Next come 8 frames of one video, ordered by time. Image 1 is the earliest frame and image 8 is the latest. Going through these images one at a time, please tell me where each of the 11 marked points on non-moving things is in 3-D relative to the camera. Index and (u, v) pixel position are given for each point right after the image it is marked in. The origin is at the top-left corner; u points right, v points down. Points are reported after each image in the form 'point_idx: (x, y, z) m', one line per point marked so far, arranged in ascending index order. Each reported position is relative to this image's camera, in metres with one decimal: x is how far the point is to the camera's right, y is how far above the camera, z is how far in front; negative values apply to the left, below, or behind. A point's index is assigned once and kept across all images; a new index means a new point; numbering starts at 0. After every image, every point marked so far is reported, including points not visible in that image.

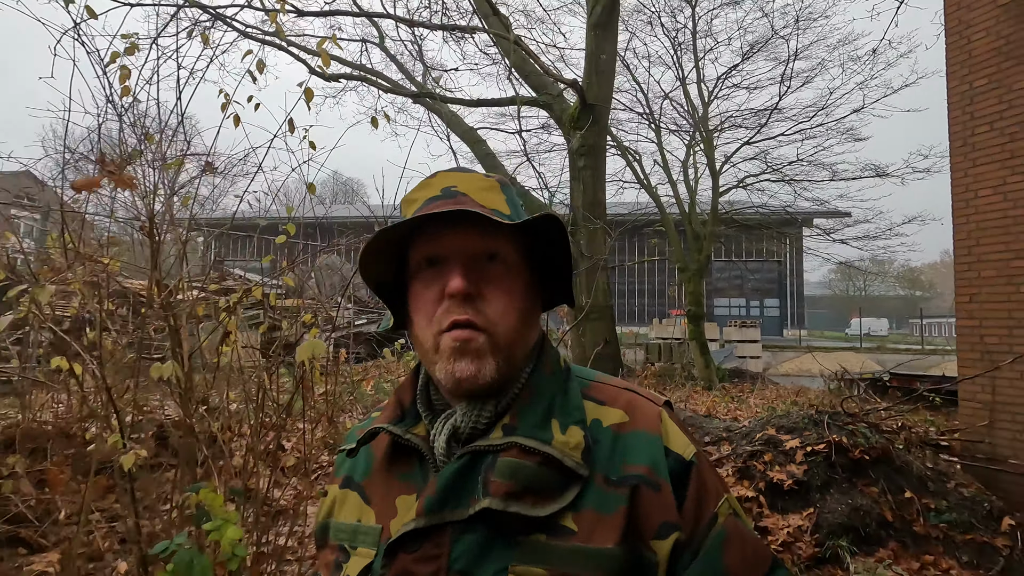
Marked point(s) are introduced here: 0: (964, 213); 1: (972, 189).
0: (+4.2, +0.7, +5.0) m
1: (+4.3, +0.9, +5.0) m
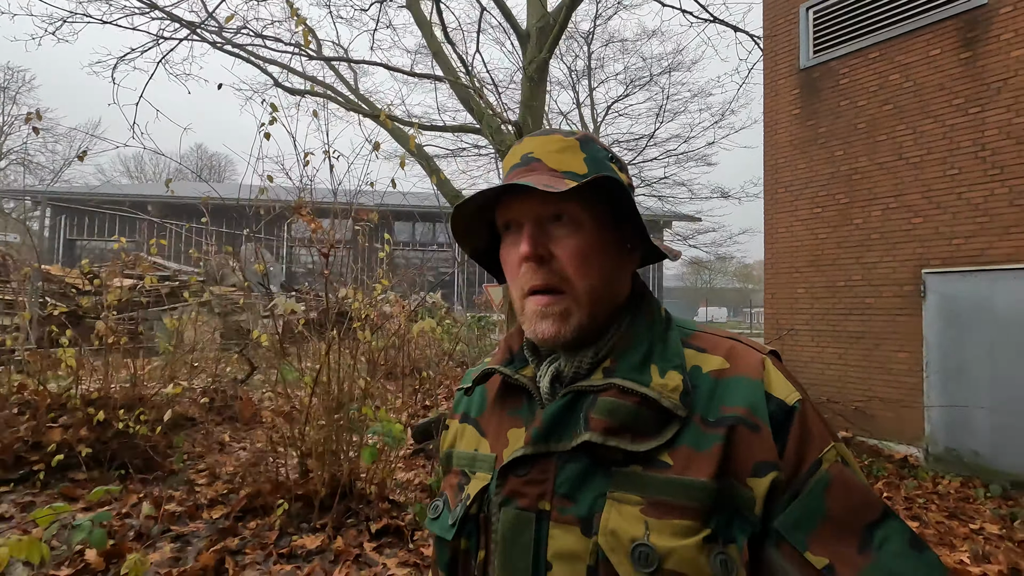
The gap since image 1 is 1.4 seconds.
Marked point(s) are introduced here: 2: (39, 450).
0: (+3.8, +0.7, +7.9) m
1: (+3.8, +0.9, +7.8) m
2: (-3.9, -1.3, +4.5) m
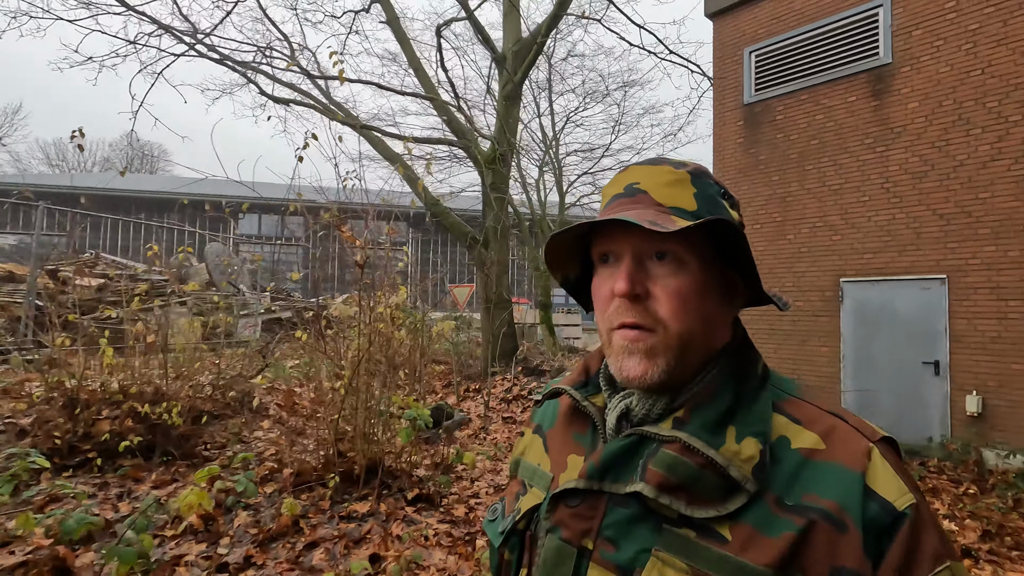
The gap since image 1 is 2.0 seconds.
0: (+3.5, +0.6, +9.0) m
1: (+3.5, +0.8, +9.0) m
2: (-3.8, -1.4, +4.9) m
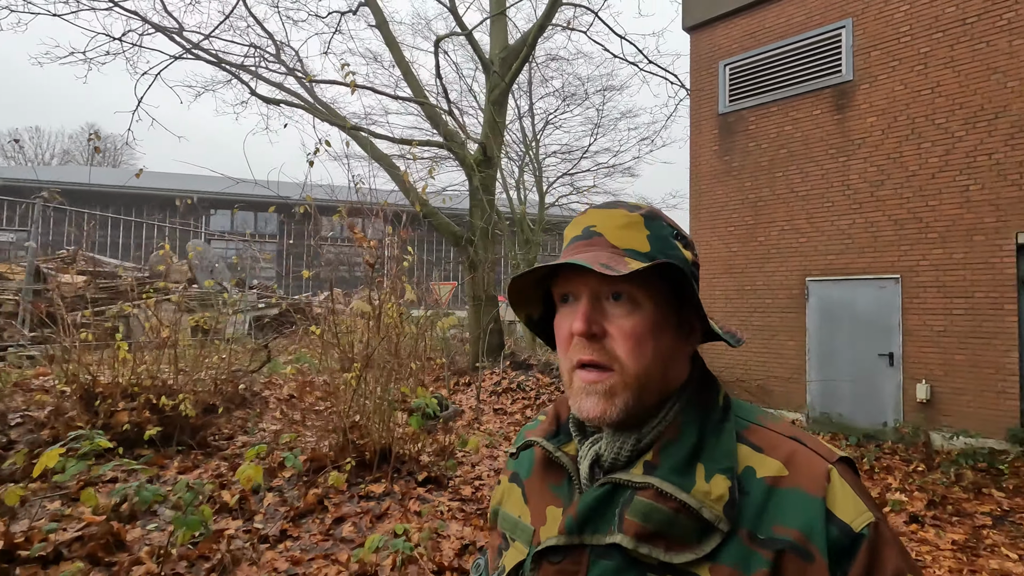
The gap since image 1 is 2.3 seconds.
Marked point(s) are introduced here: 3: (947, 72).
0: (+3.3, +0.7, +9.6) m
1: (+3.3, +0.9, +9.6) m
2: (-3.8, -1.3, +5.1) m
3: (+5.7, +2.8, +7.0) m
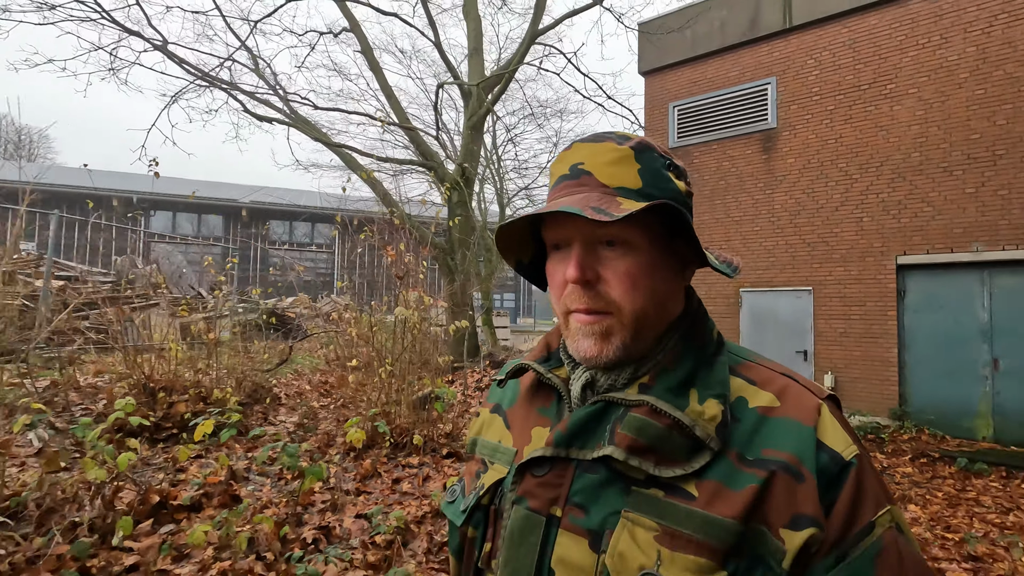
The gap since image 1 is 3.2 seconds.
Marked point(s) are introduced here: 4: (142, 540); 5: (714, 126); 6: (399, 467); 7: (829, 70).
0: (+2.8, +0.5, +11.1) m
1: (+2.9, +0.7, +11.1) m
2: (-3.8, -1.4, +5.9) m
3: (+5.5, +2.6, +8.8) m
4: (-2.3, -1.6, +3.3) m
5: (+3.8, +3.1, +10.2) m
6: (-1.1, -1.8, +5.2) m
7: (+5.3, +3.7, +9.0) m
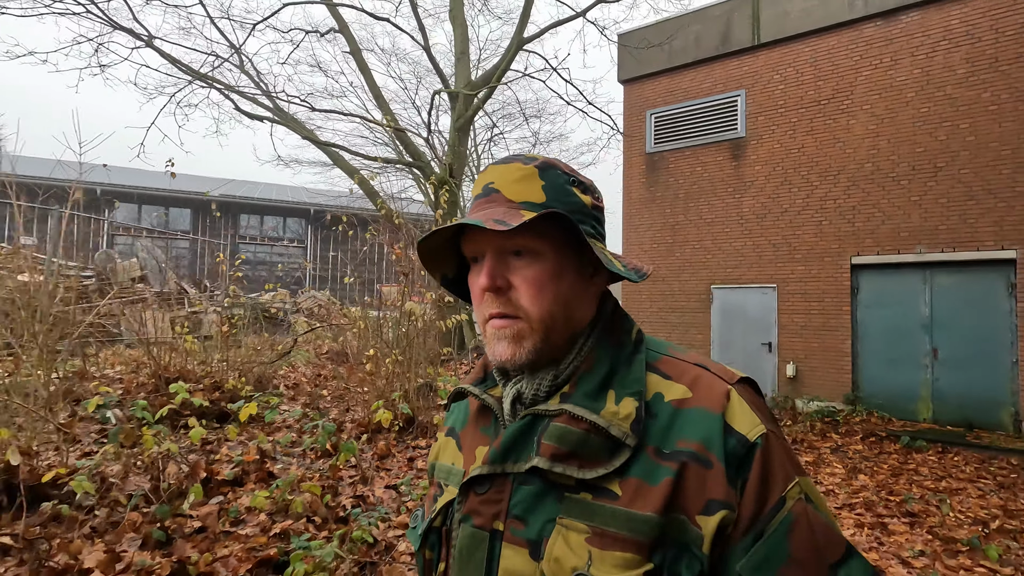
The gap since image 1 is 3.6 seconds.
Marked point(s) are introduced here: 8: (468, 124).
0: (+2.5, +0.6, +11.8) m
1: (+2.5, +0.8, +11.7) m
2: (-3.8, -1.4, +6.2) m
3: (+5.3, +2.7, +9.6) m
4: (-2.2, -1.5, +3.7) m
5: (+3.6, +3.1, +10.9) m
6: (-1.1, -1.7, +5.7) m
7: (+5.1, +3.7, +9.8) m
8: (-1.0, +3.7, +12.0) m
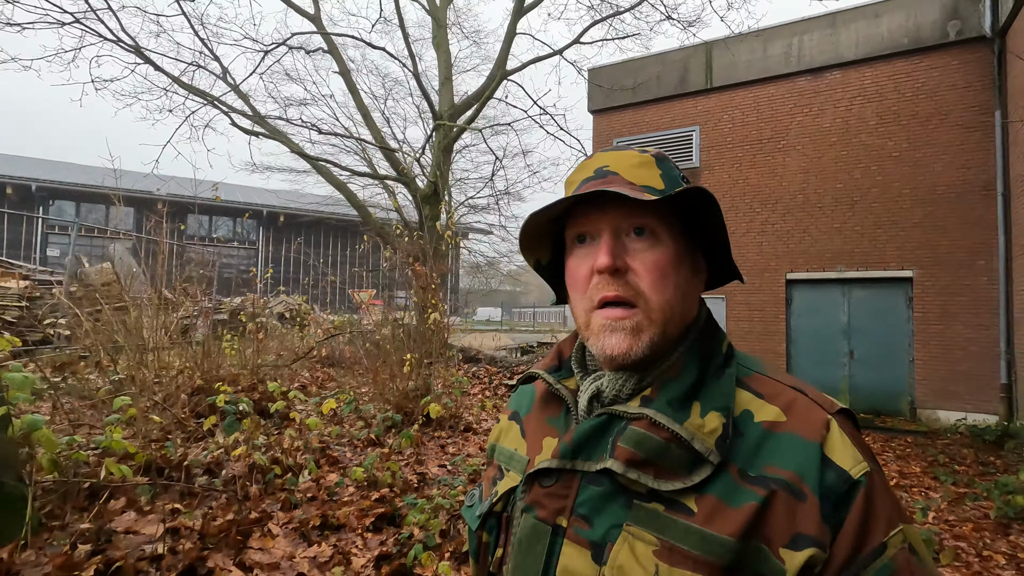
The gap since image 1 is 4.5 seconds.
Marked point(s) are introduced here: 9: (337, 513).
0: (+2.0, +0.3, +13.1) m
1: (+2.1, +0.6, +13.1) m
2: (-3.7, -1.5, +6.9) m
3: (+5.0, +2.5, +11.3) m
4: (-1.8, -1.7, +4.6) m
5: (+3.2, +2.9, +12.4) m
6: (-1.0, -1.9, +6.7) m
7: (+4.8, +3.5, +11.4) m
8: (-1.5, +3.5, +13.0) m
9: (-1.3, -1.7, +4.0) m
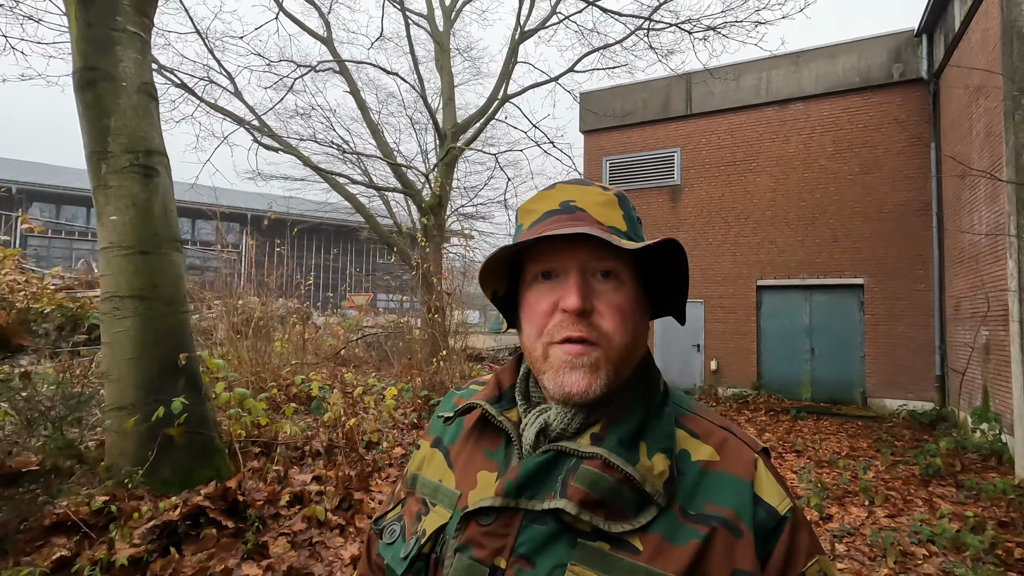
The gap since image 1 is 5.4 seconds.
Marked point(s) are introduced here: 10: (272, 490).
0: (+1.9, +0.2, +14.4) m
1: (+2.0, +0.4, +14.3) m
2: (-3.4, -1.6, +7.9) m
3: (+5.1, +2.3, +12.7) m
4: (-1.4, -1.8, +5.7) m
5: (+3.2, +2.8, +13.7) m
6: (-0.7, -2.0, +7.8) m
7: (+4.9, +3.4, +12.8) m
8: (-1.5, +3.4, +14.1) m
9: (-0.9, -1.8, +5.1) m
10: (-1.6, -1.4, +3.6) m
